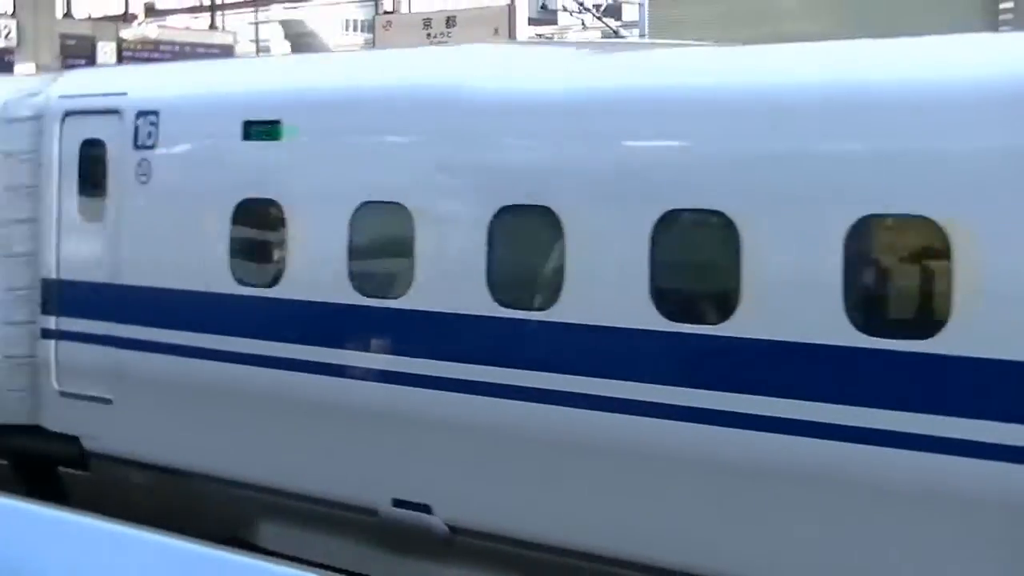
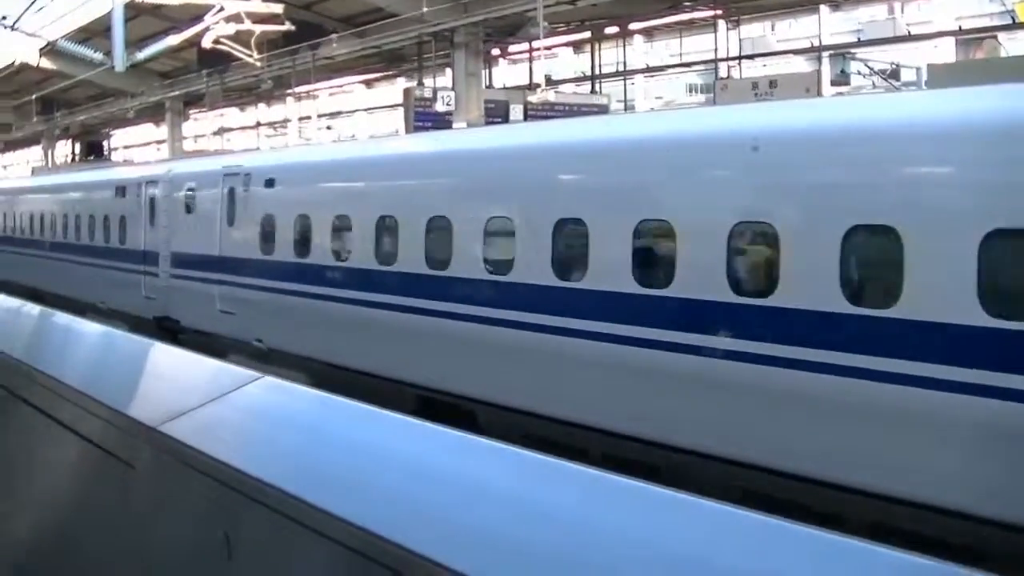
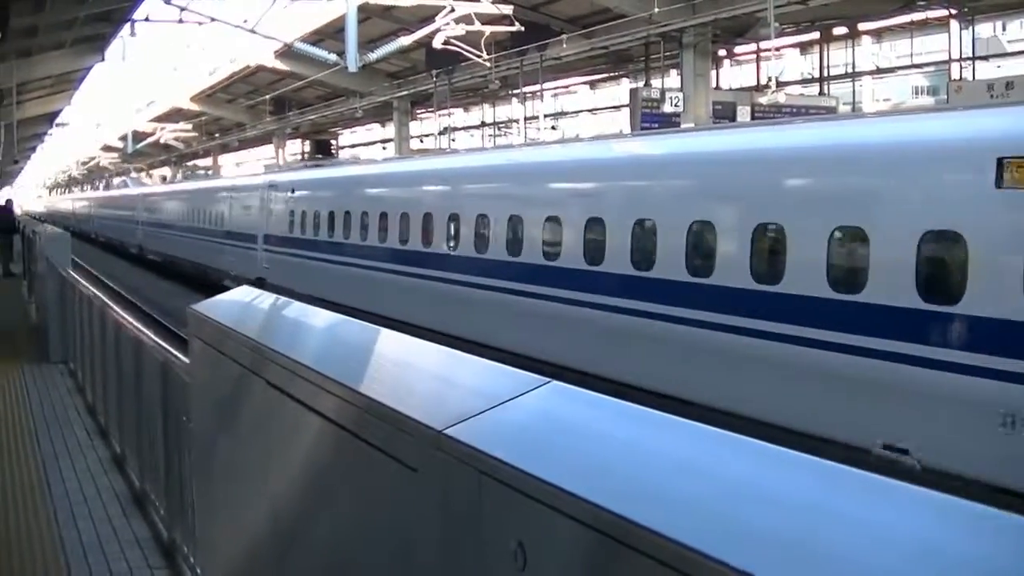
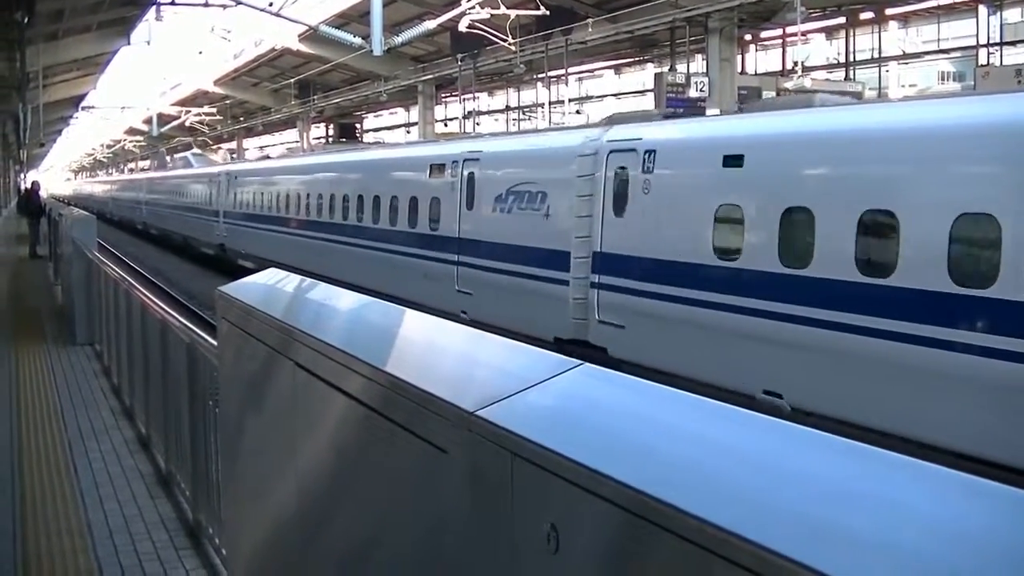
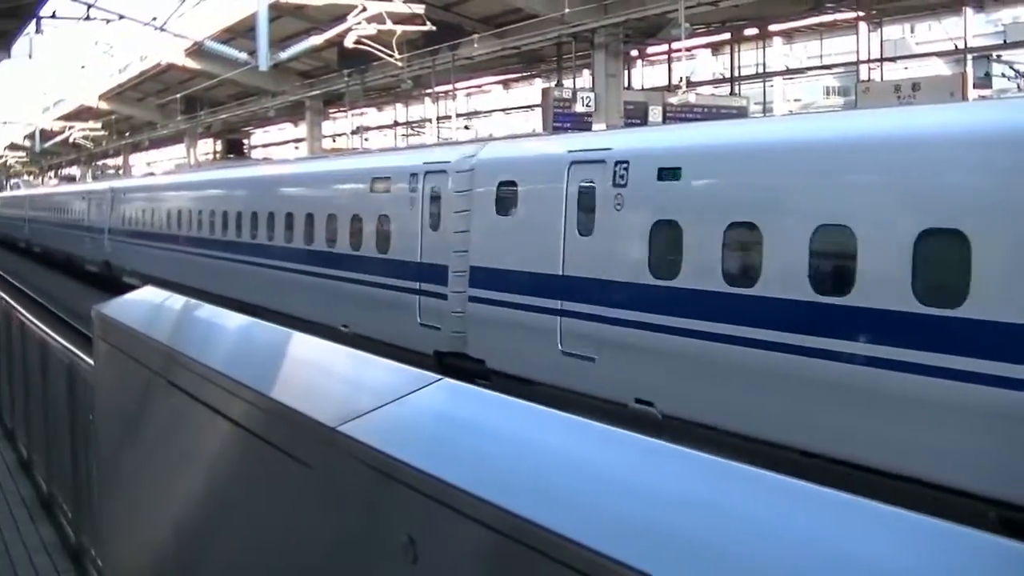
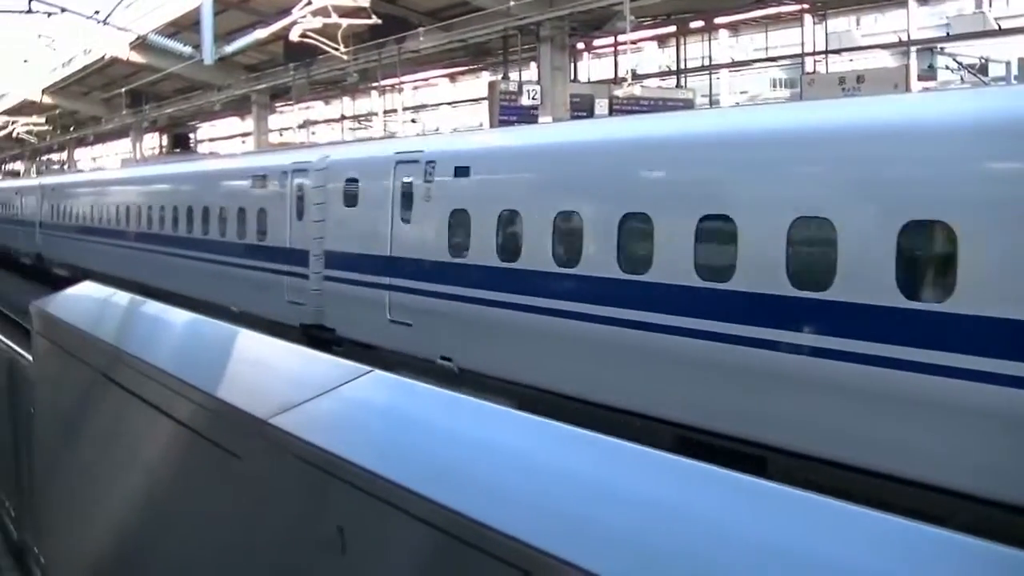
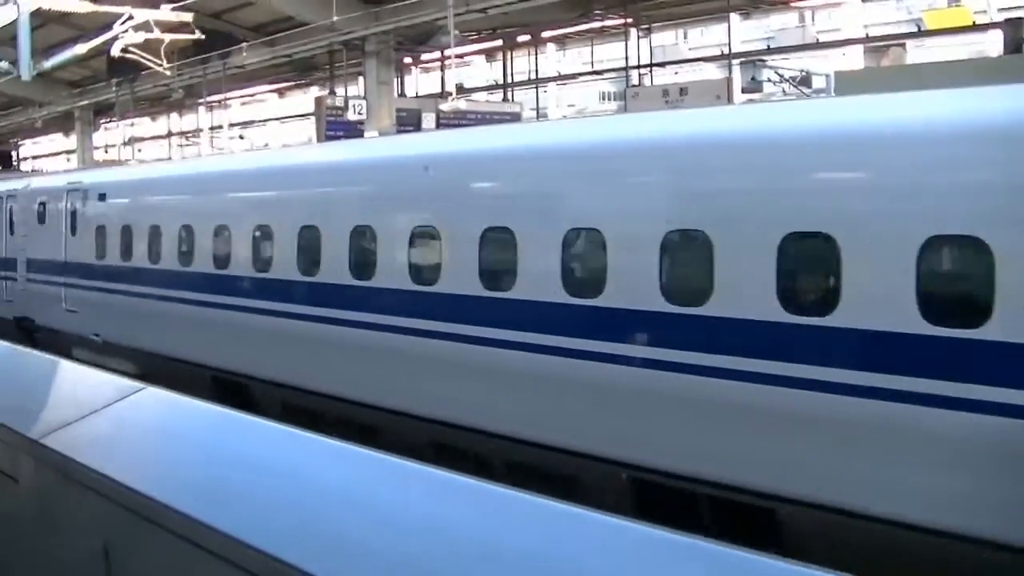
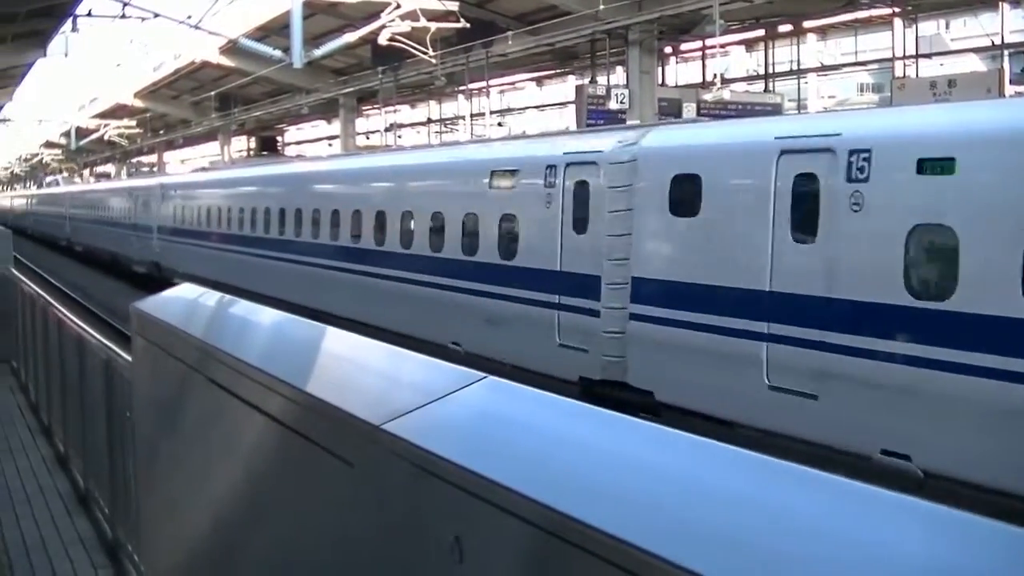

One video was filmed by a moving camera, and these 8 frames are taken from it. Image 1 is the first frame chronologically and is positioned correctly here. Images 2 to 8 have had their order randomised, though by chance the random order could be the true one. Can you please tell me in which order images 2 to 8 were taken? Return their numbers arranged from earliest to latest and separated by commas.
7, 2, 6, 5, 8, 3, 4
